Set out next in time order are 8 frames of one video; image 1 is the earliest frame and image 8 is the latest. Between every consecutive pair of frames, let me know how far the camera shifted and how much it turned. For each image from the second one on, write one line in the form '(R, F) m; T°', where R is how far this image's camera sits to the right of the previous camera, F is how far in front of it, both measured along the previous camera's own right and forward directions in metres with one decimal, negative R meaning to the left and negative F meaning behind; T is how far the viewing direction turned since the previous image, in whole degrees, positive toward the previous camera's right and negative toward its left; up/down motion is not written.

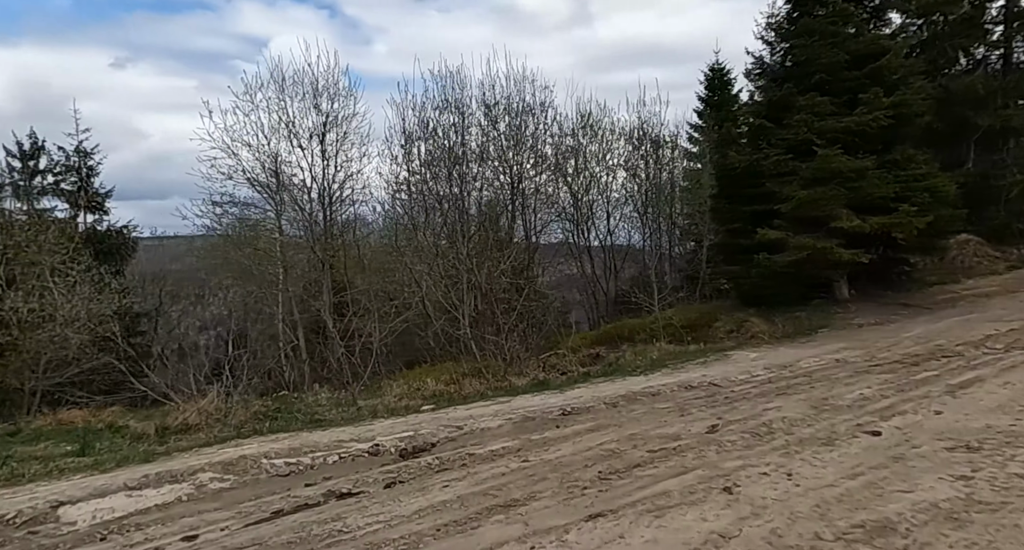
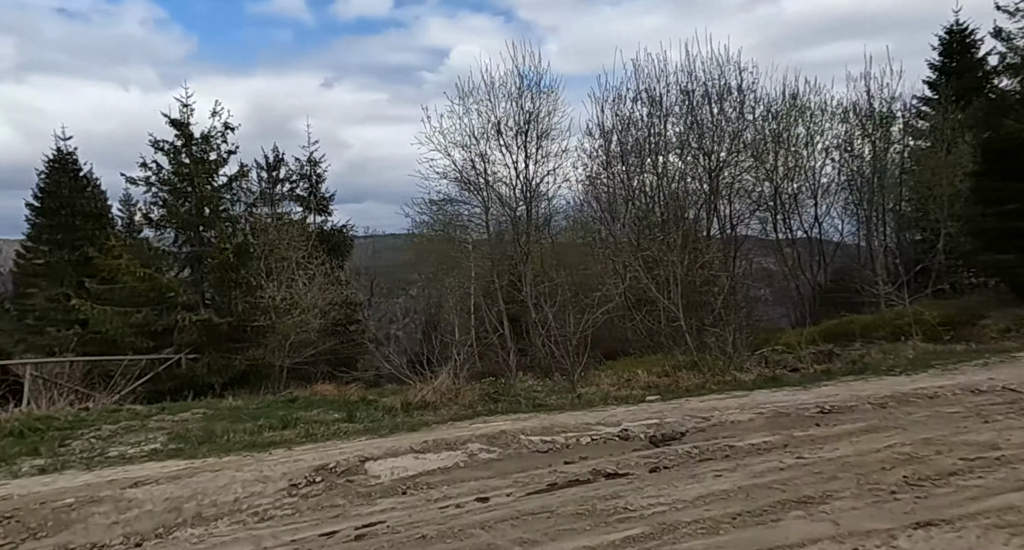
(-0.1, 0.0) m; -16°
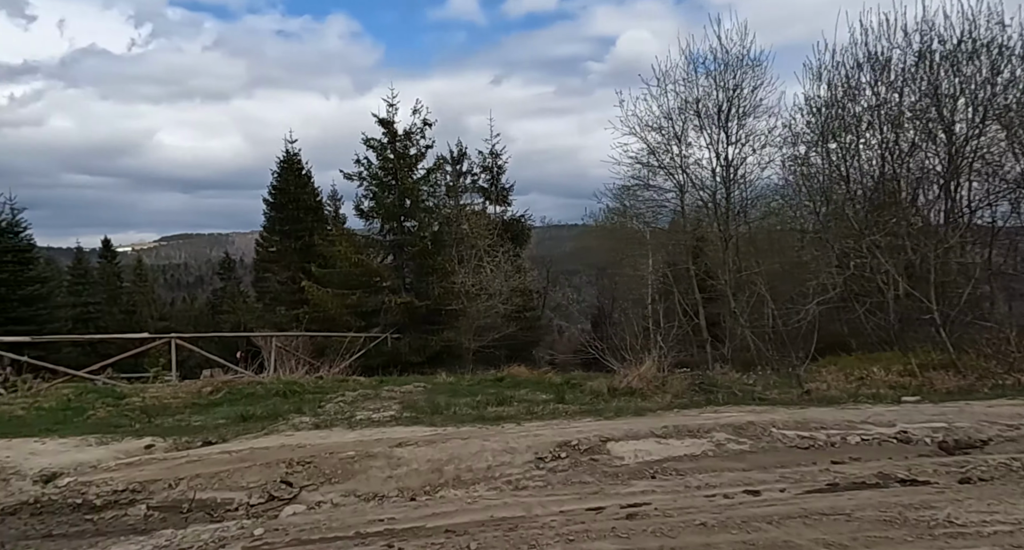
(-0.1, 0.0) m; -16°
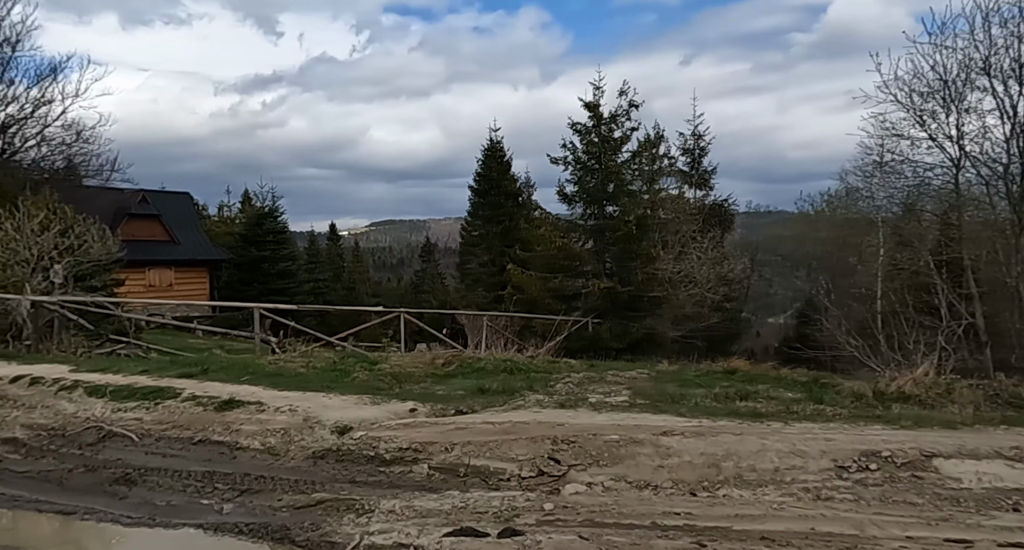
(-0.2, 0.0) m; -18°
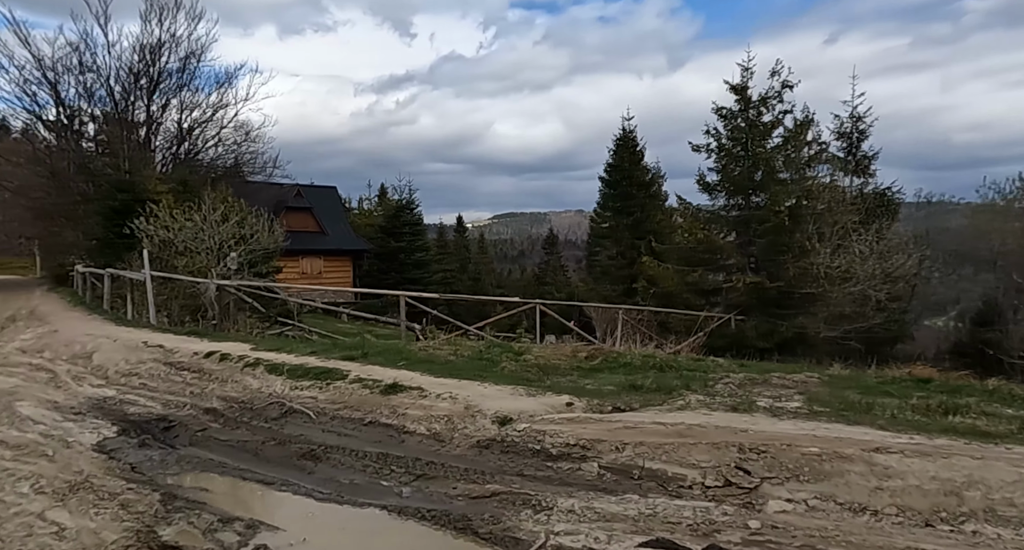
(-0.2, +0.1) m; -11°
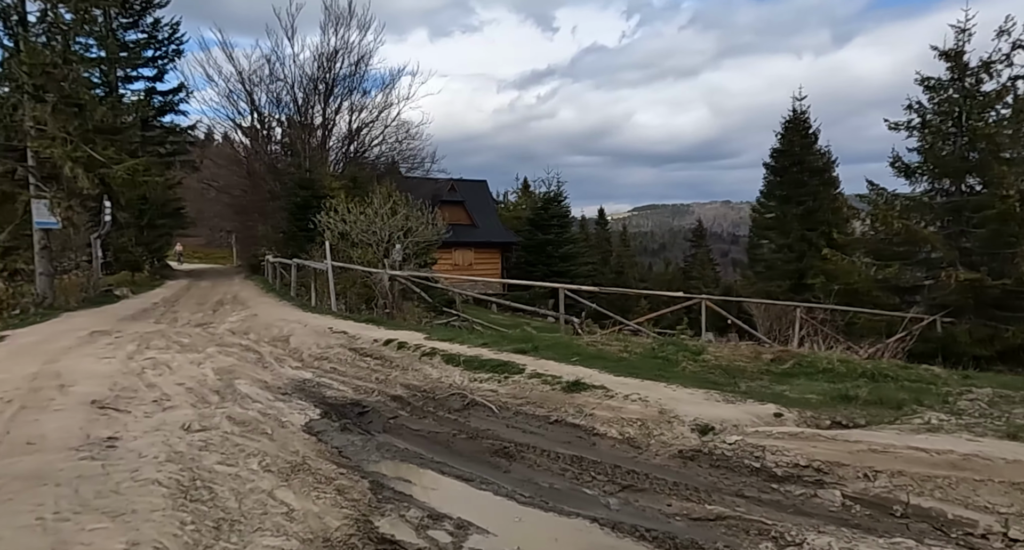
(-0.3, +0.2) m; -12°
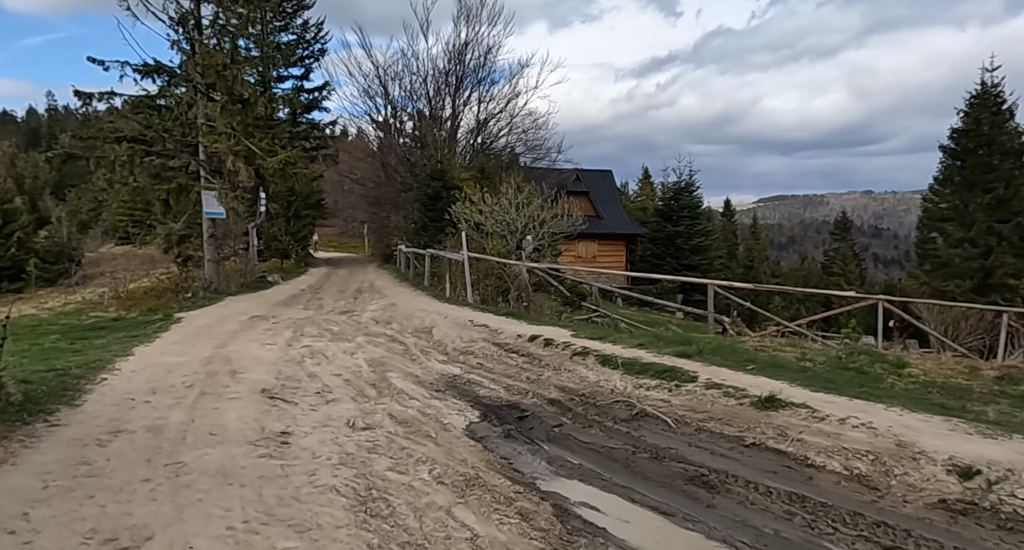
(-0.5, +0.5) m; -10°
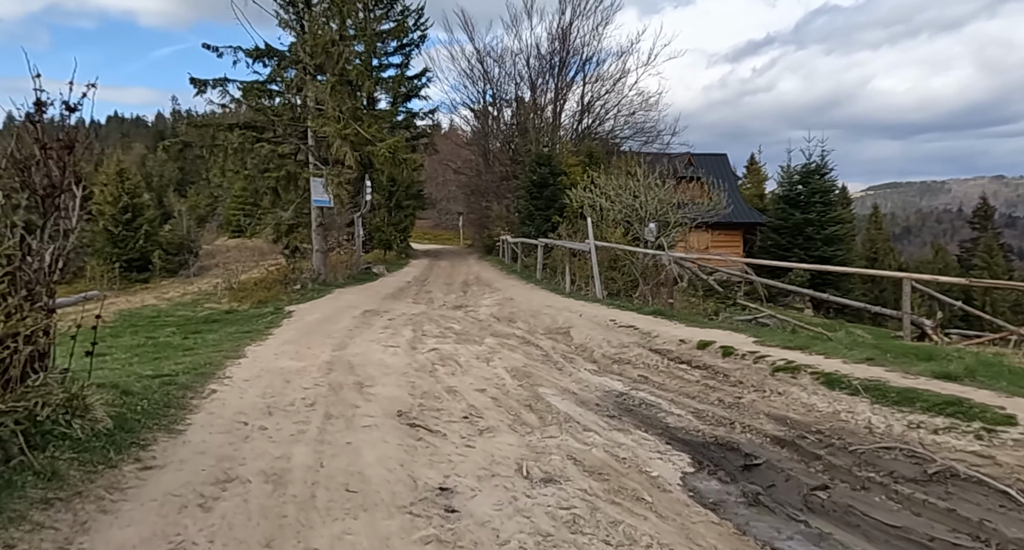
(-0.9, +1.7) m; -7°
